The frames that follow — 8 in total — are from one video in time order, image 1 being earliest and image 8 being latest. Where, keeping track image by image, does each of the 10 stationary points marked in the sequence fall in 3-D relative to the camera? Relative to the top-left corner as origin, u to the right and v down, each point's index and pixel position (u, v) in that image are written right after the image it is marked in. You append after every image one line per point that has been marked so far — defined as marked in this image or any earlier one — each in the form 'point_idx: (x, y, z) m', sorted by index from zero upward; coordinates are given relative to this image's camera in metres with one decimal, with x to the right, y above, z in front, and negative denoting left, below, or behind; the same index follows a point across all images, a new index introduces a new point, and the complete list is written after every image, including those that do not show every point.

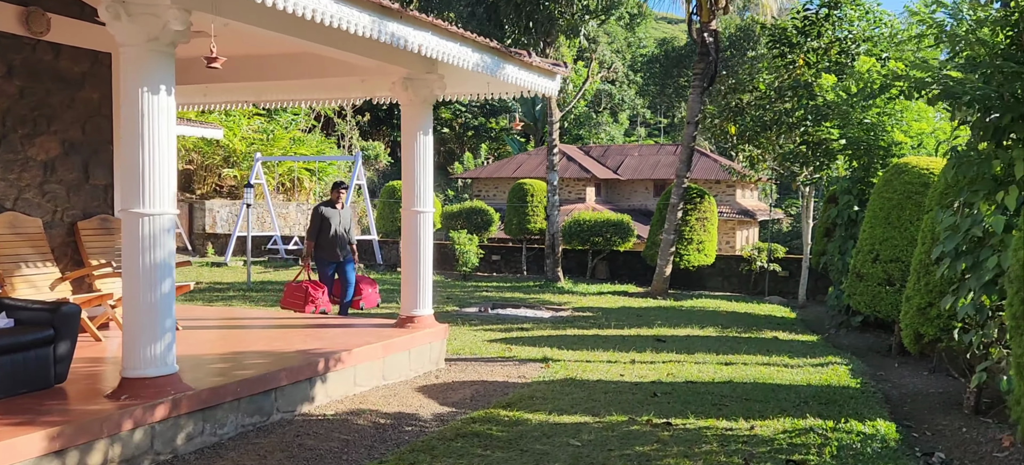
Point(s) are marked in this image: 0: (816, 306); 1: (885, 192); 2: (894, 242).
0: (+4.5, -1.1, +13.8) m
1: (+3.7, +0.4, +9.1) m
2: (+3.7, -0.1, +9.0) m
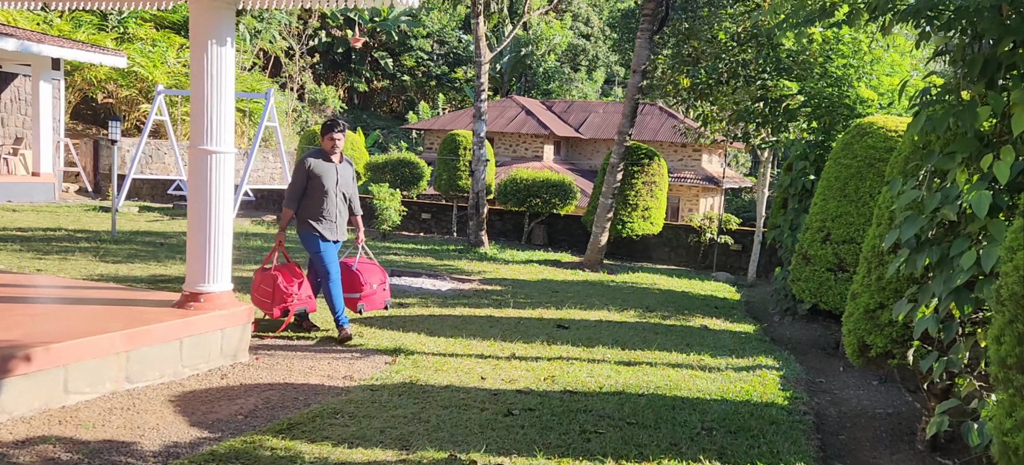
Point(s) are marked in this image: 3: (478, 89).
0: (+3.4, -0.7, +12.3) m
1: (+2.7, +0.6, +7.5) m
2: (+2.7, +0.1, +7.4) m
3: (-0.5, +1.9, +12.5) m
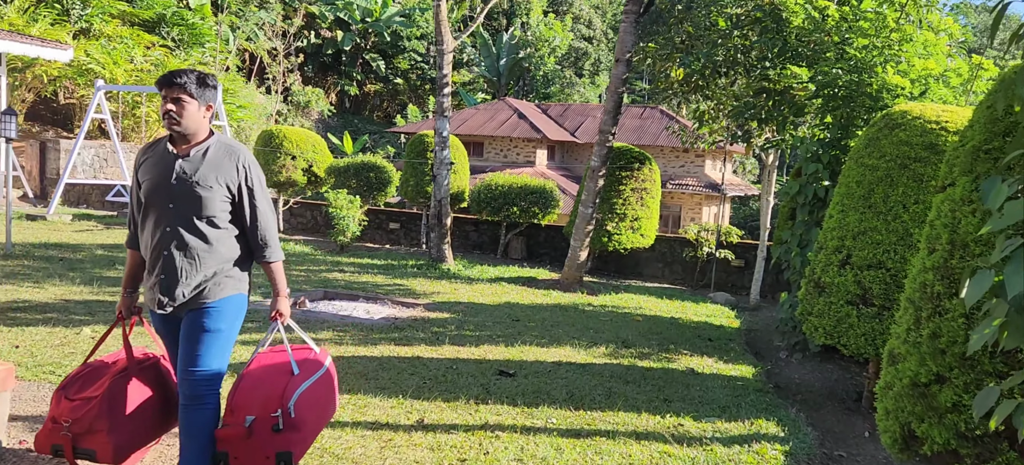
0: (+3.0, -0.9, +10.6) m
1: (+2.2, +0.5, +5.8) m
2: (+2.2, 0.0, +5.7) m
3: (-0.9, +1.8, +10.9) m
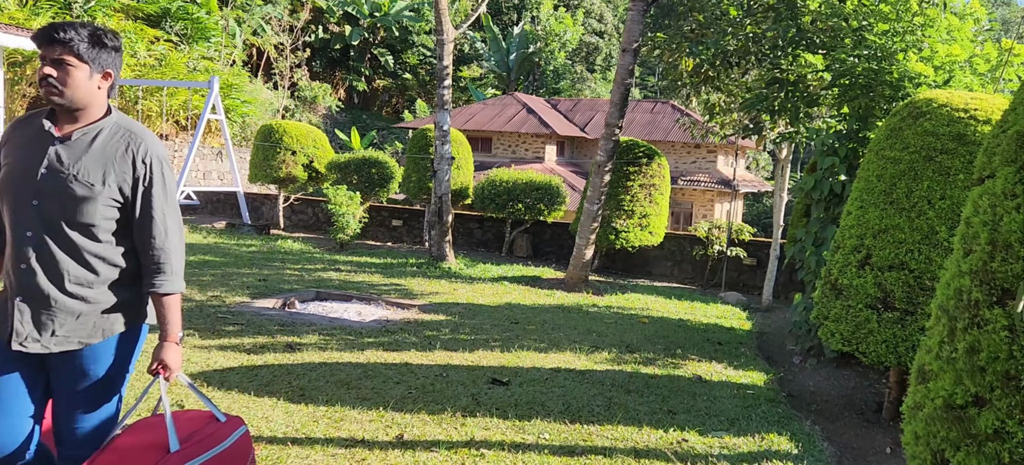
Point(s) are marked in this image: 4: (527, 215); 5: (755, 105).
0: (+3.0, -0.9, +10.1) m
1: (+2.2, +0.5, +5.4) m
2: (+2.2, 0.0, +5.3) m
3: (-0.8, +1.8, +10.5) m
4: (+0.2, +0.2, +12.6) m
5: (+2.3, +1.2, +8.4) m
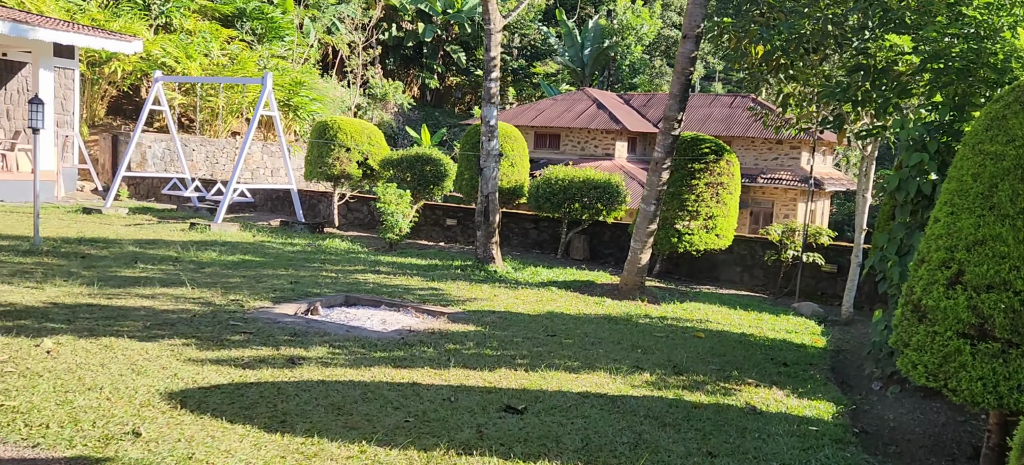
0: (+3.5, -0.9, +9.2) m
1: (+2.3, +0.4, +4.5) m
2: (+2.2, -0.1, +4.4) m
3: (-0.3, +1.8, +9.8) m
4: (+0.9, +0.2, +11.8) m
5: (+2.7, +1.1, +7.5) m
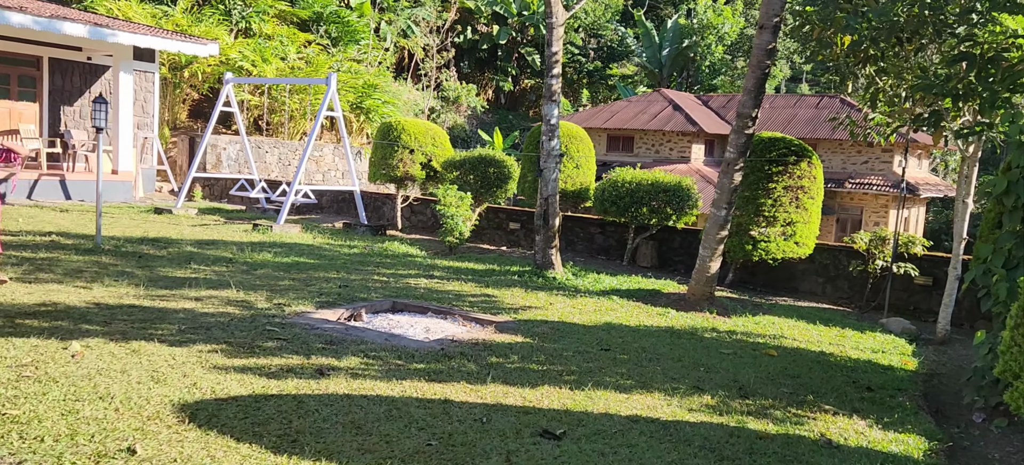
0: (+4.0, -1.0, +8.4) m
1: (+2.4, +0.4, +3.9) m
2: (+2.4, -0.1, +3.8) m
3: (+0.4, +1.7, +9.4) m
4: (+1.7, +0.2, +11.3) m
5: (+3.1, +1.1, +6.9) m
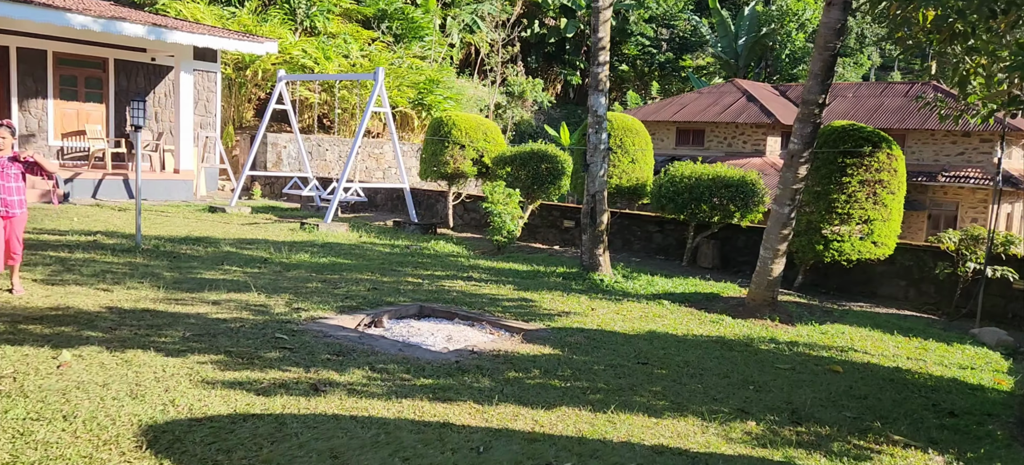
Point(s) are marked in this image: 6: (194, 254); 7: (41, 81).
0: (+4.3, -1.0, +7.5) m
1: (+2.4, +0.4, +3.1) m
2: (+2.3, -0.1, +3.0) m
3: (+0.8, +1.8, +8.8) m
4: (+2.3, +0.2, +10.5) m
5: (+3.3, +1.1, +6.0) m
6: (-3.2, -0.2, +9.2) m
7: (-8.1, +2.6, +15.9) m
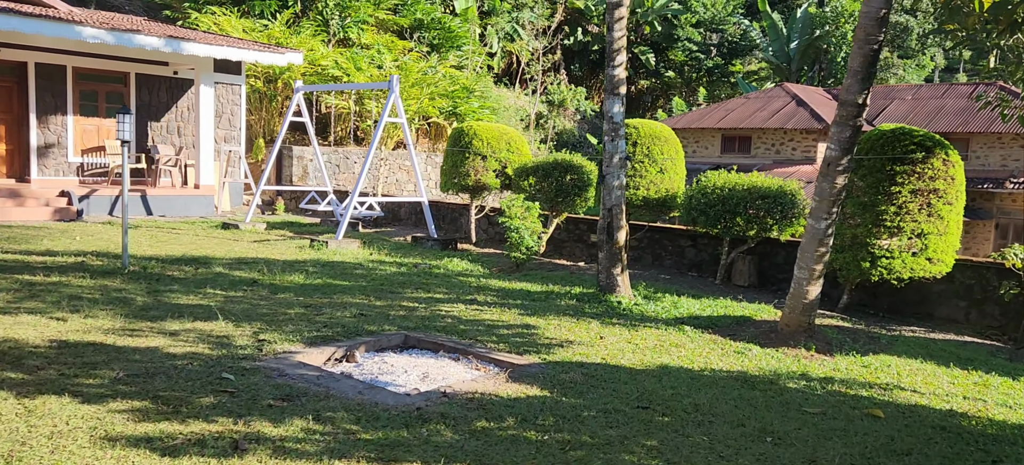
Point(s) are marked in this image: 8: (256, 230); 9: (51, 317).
0: (+4.3, -1.1, +6.4) m
1: (+2.1, +0.3, +2.1) m
2: (+2.0, -0.2, +2.0) m
3: (+0.8, +1.6, +7.9) m
4: (+2.5, 0.0, +9.6) m
5: (+3.1, +1.0, +5.0) m
6: (-3.1, -0.4, +8.6) m
7: (-7.6, +2.3, +15.6) m
8: (-3.7, 0.0, +13.3) m
9: (-3.3, -0.6, +6.7) m
